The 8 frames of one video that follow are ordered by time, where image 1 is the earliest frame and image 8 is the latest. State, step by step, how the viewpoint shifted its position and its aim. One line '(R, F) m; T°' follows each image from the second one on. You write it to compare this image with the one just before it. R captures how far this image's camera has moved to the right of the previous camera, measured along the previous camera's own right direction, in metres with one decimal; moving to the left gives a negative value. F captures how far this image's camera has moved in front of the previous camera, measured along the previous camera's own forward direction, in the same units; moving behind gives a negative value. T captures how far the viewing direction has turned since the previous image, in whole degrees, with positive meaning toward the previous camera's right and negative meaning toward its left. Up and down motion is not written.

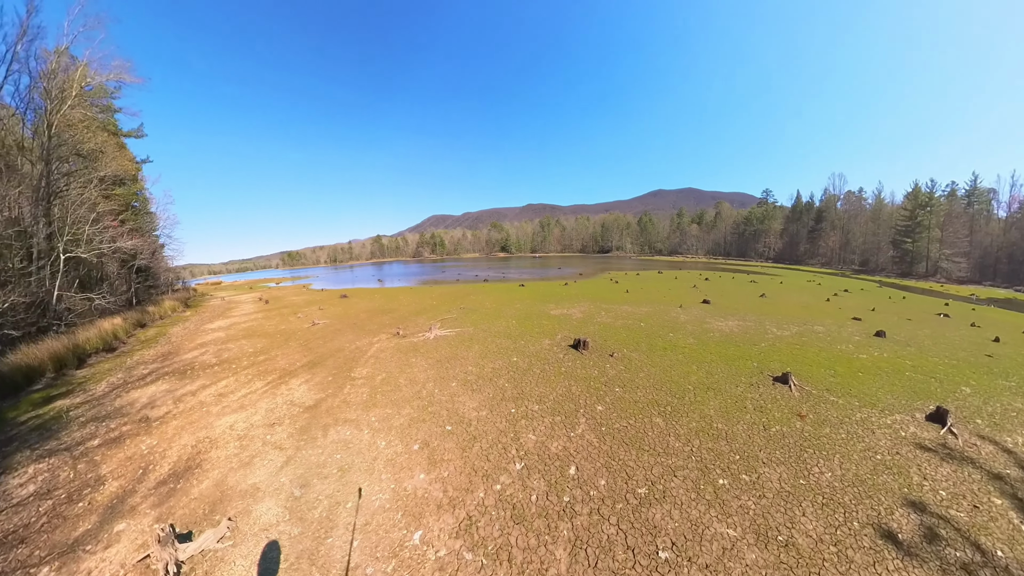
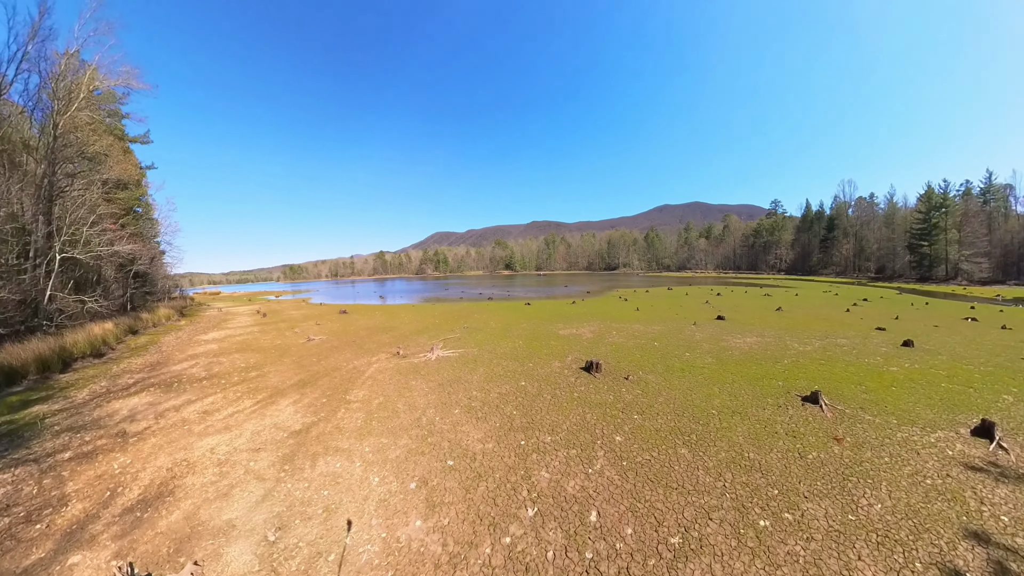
(0.0, +0.1) m; -1°
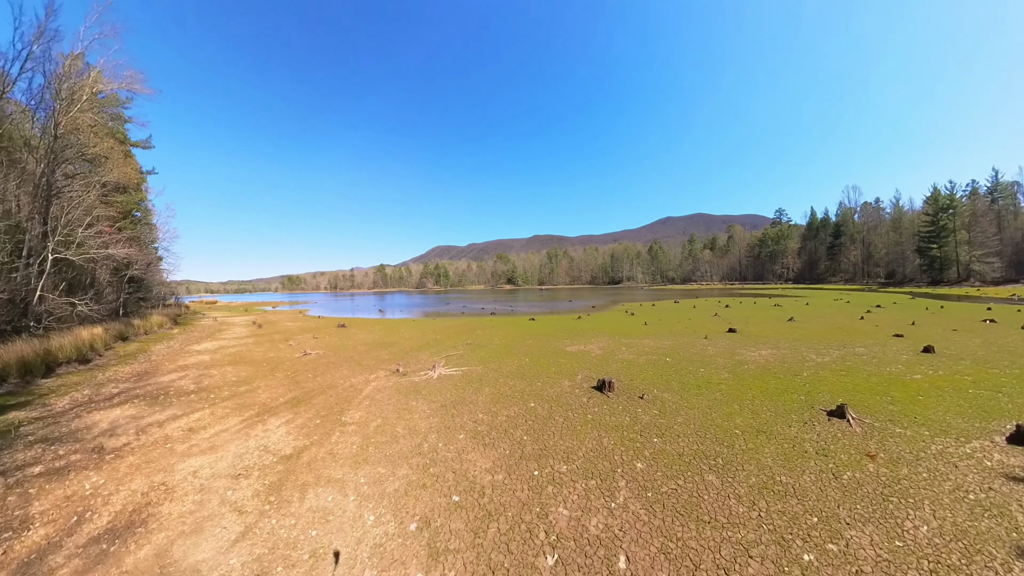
(-0.1, 0.0) m; 0°
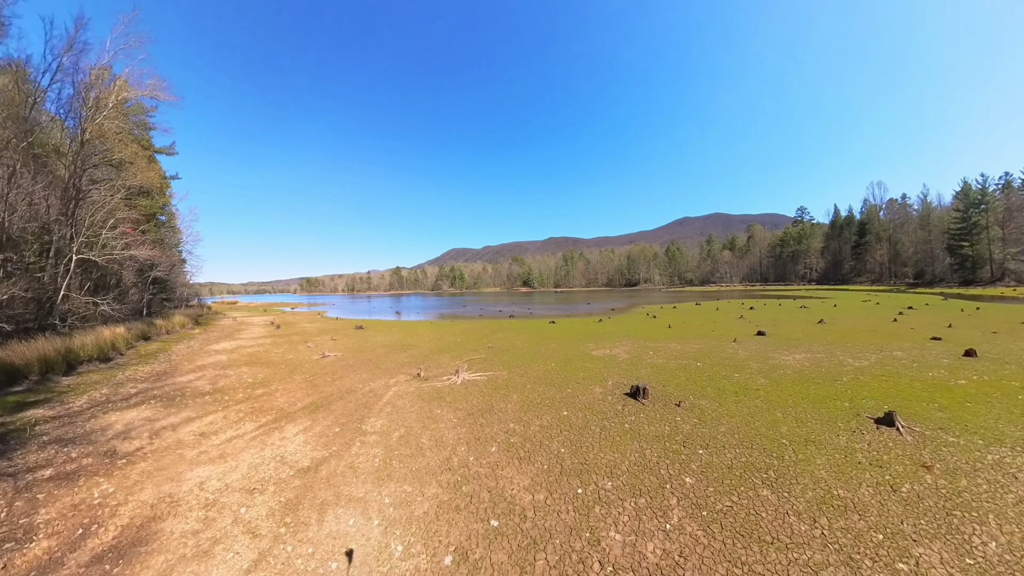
(-0.4, -0.1) m; -1°
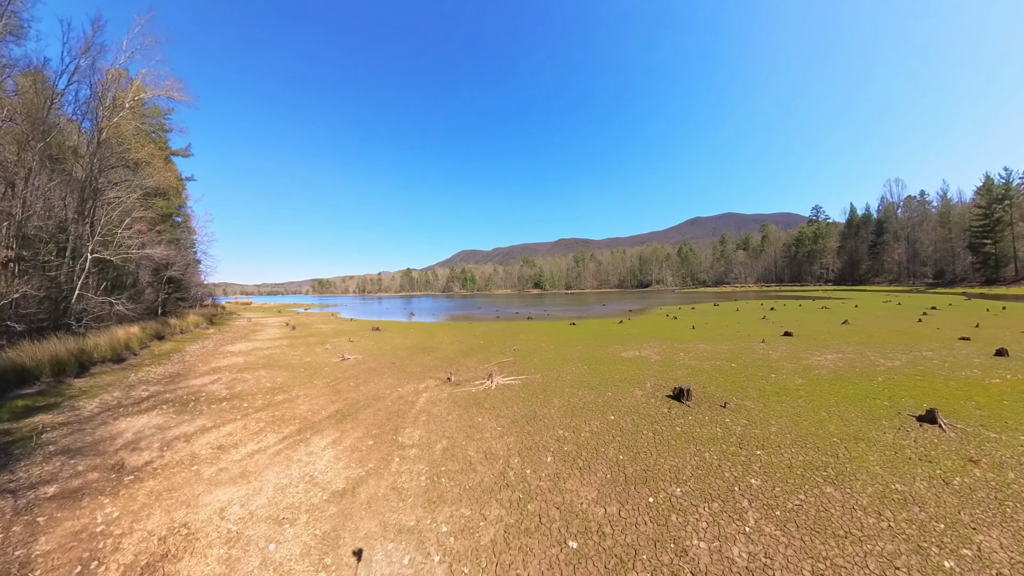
(-0.7, -0.2) m; 0°
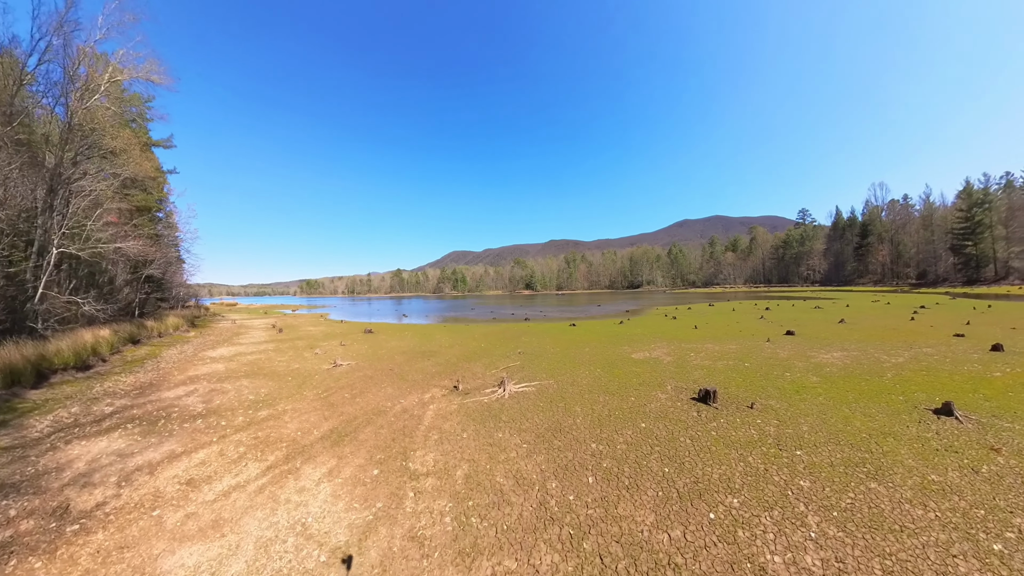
(-0.7, +0.1) m; +3°
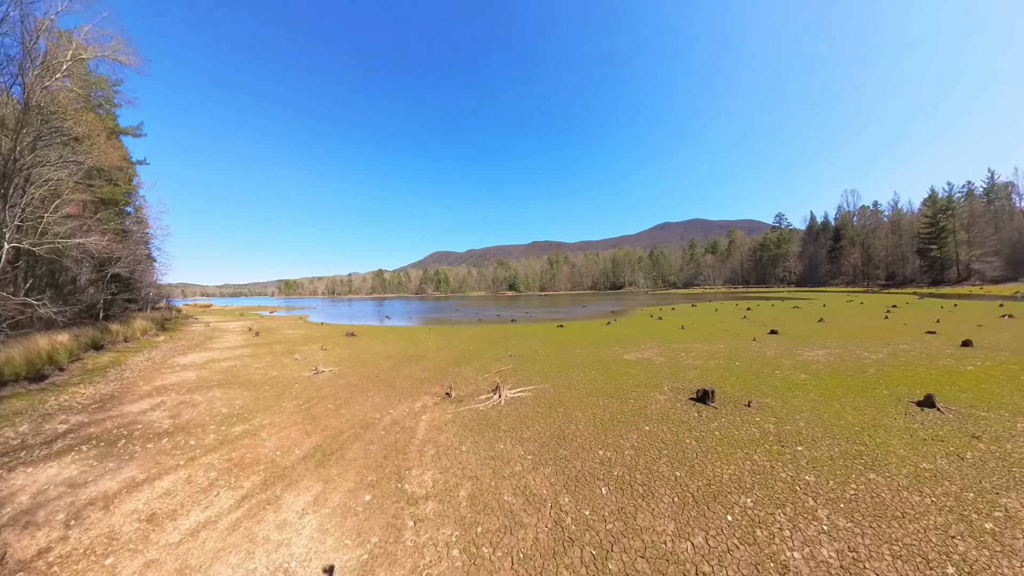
(-0.3, +0.1) m; +4°
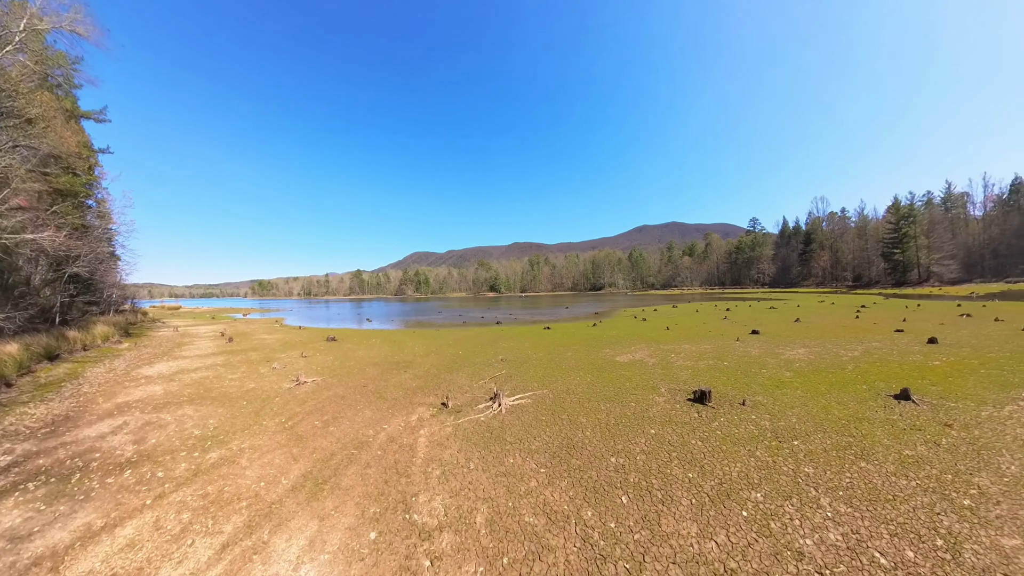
(-0.3, +0.1) m; +4°
